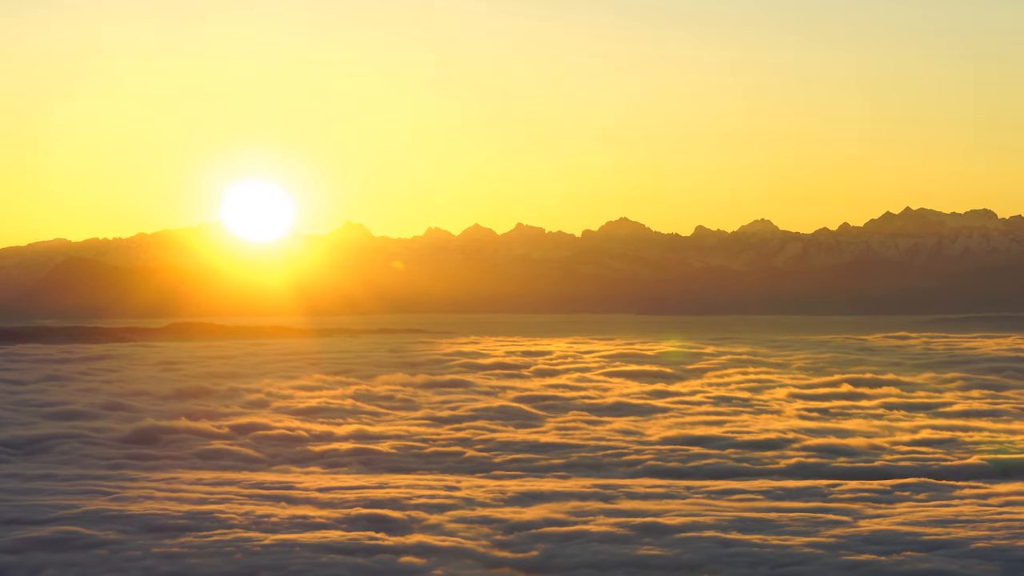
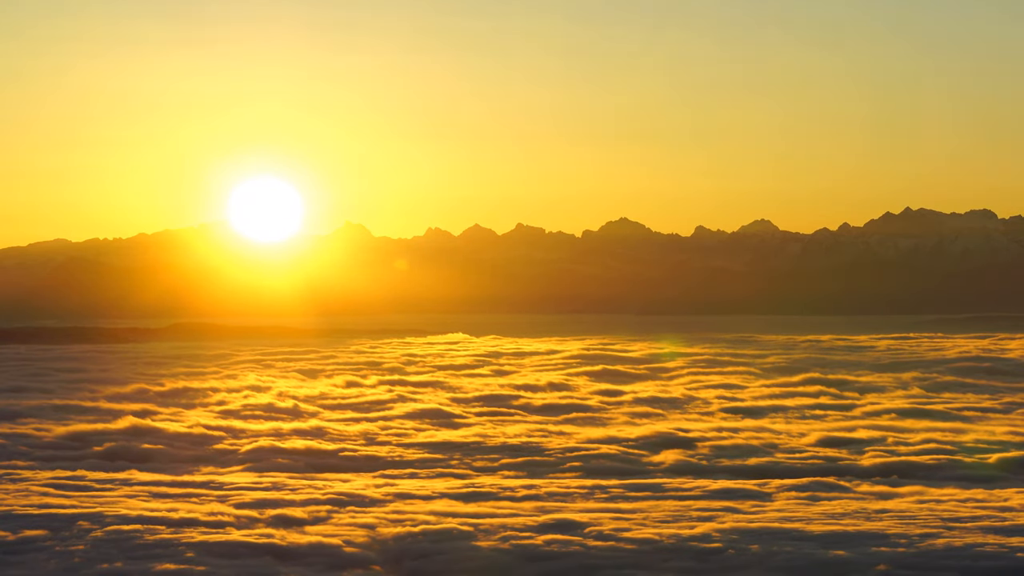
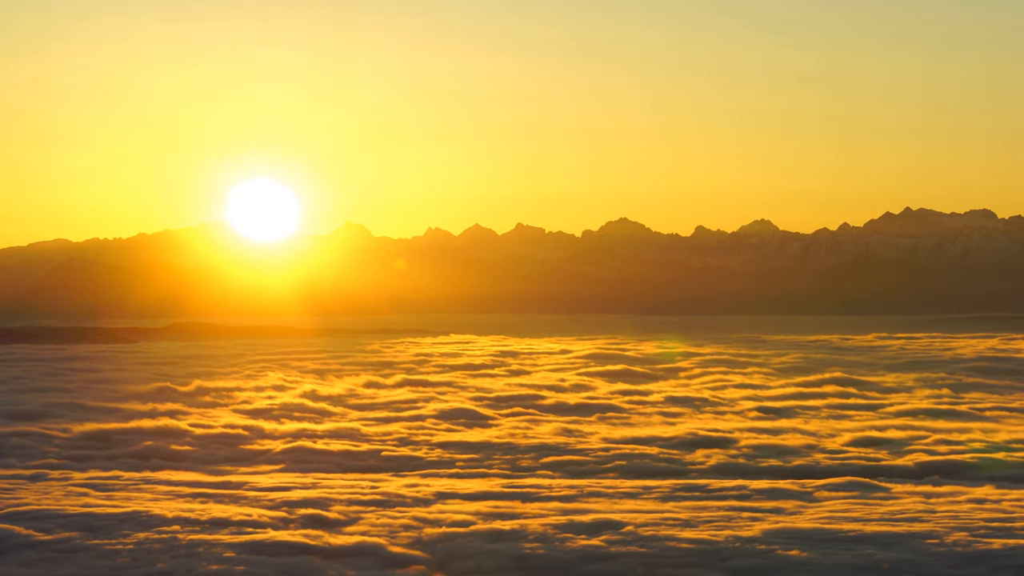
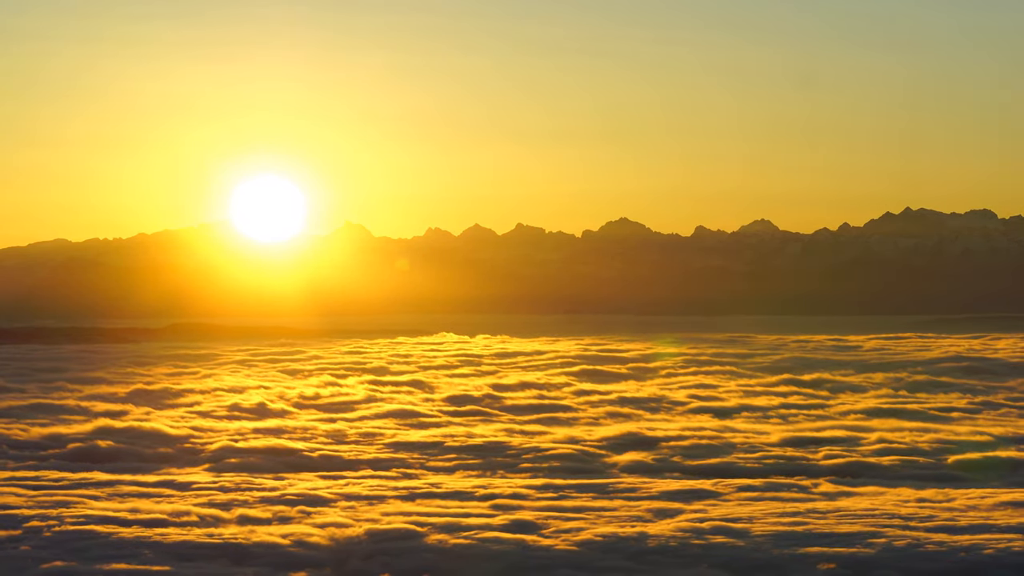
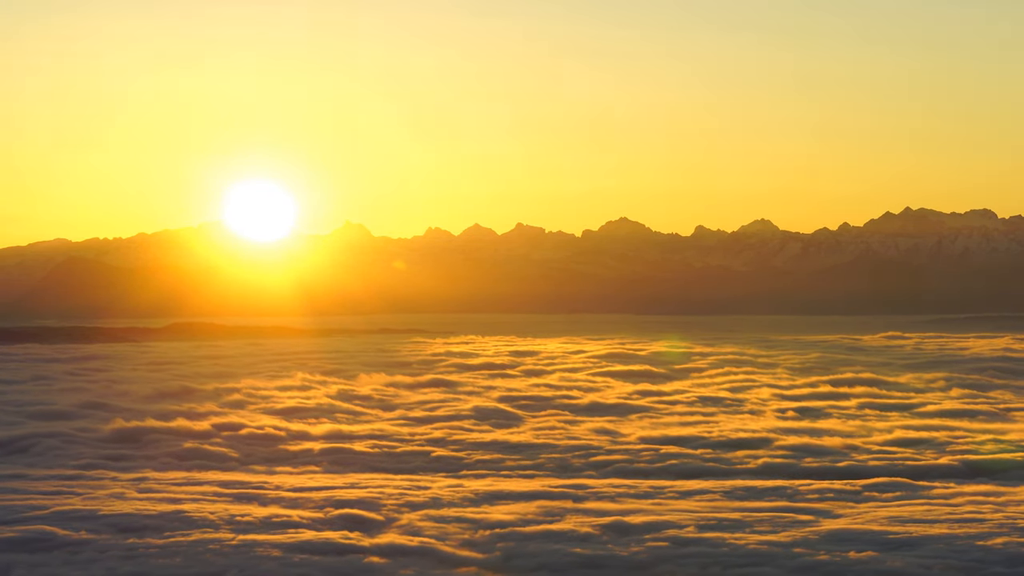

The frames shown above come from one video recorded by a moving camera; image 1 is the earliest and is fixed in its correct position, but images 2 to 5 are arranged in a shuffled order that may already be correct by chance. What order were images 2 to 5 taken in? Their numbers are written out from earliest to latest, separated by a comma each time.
5, 3, 2, 4
